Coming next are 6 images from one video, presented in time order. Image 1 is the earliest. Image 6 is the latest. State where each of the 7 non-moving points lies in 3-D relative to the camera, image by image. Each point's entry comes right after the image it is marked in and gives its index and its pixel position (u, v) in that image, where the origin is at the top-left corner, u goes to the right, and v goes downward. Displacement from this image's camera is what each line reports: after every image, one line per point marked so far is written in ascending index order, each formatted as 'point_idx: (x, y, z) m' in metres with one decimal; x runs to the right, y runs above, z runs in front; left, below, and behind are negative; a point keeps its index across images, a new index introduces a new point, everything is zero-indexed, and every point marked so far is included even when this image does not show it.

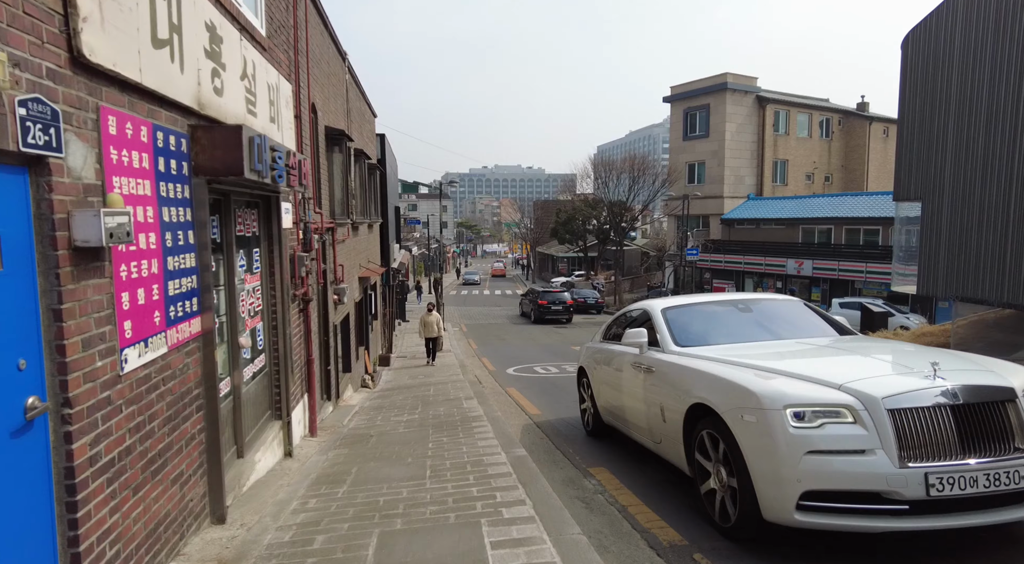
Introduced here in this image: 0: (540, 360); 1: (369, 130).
0: (+0.8, -2.1, +17.6) m
1: (-3.8, +4.0, +17.2) m
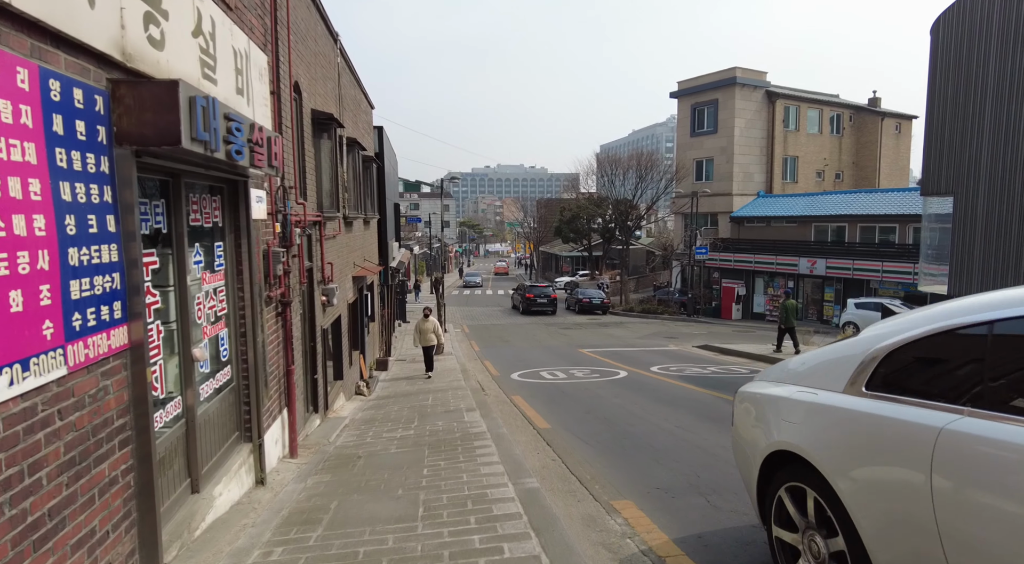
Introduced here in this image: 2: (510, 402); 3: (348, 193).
0: (+0.9, -2.1, +16.7) m
1: (-3.6, +4.0, +16.3) m
2: (0.0, -2.1, +10.9) m
3: (-3.0, +1.5, +11.5) m
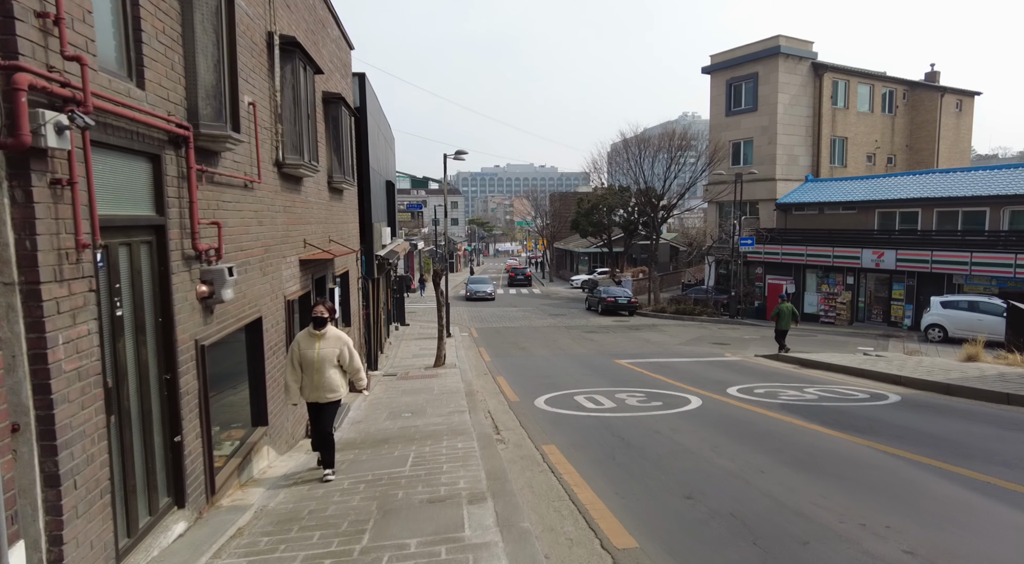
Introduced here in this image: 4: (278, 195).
0: (+1.3, -1.9, +12.4) m
1: (-3.2, +4.1, +12.1) m
2: (+0.3, -1.9, +6.7) m
3: (-2.7, +1.7, +7.2) m
4: (-2.7, +1.0, +7.5) m
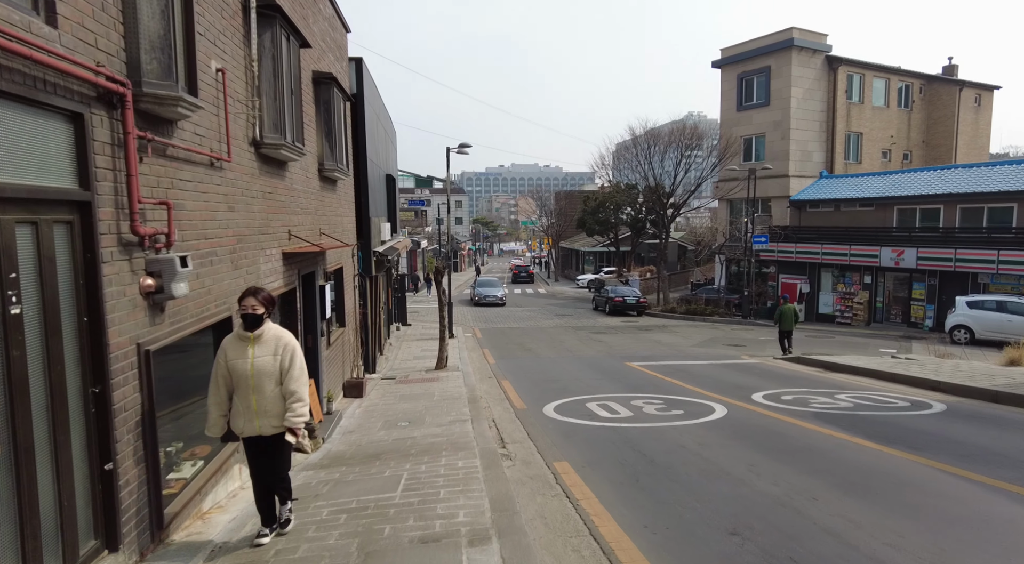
0: (+1.4, -1.9, +11.5) m
1: (-3.1, +4.2, +11.2) m
2: (+0.4, -1.8, +5.8) m
3: (-2.6, +1.8, +6.4) m
4: (-2.6, +1.0, +6.7) m
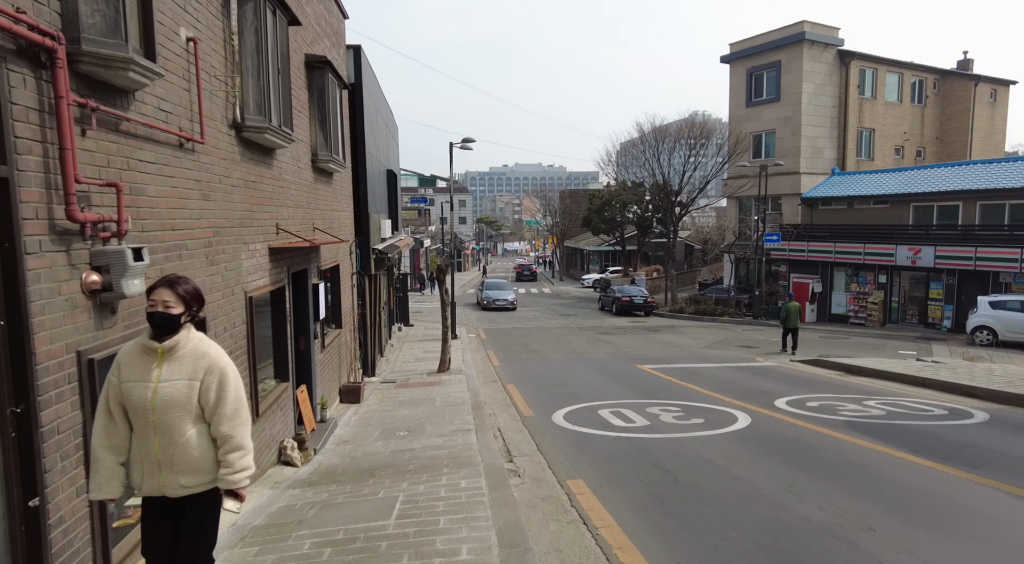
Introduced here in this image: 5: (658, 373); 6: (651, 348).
0: (+1.5, -1.9, +10.8) m
1: (-3.0, +4.2, +10.5) m
2: (+0.5, -1.8, +5.1) m
3: (-2.5, +1.8, +5.7) m
4: (-2.5, +1.1, +6.0) m
5: (+3.1, -1.9, +14.0) m
6: (+4.1, -2.0, +19.6) m
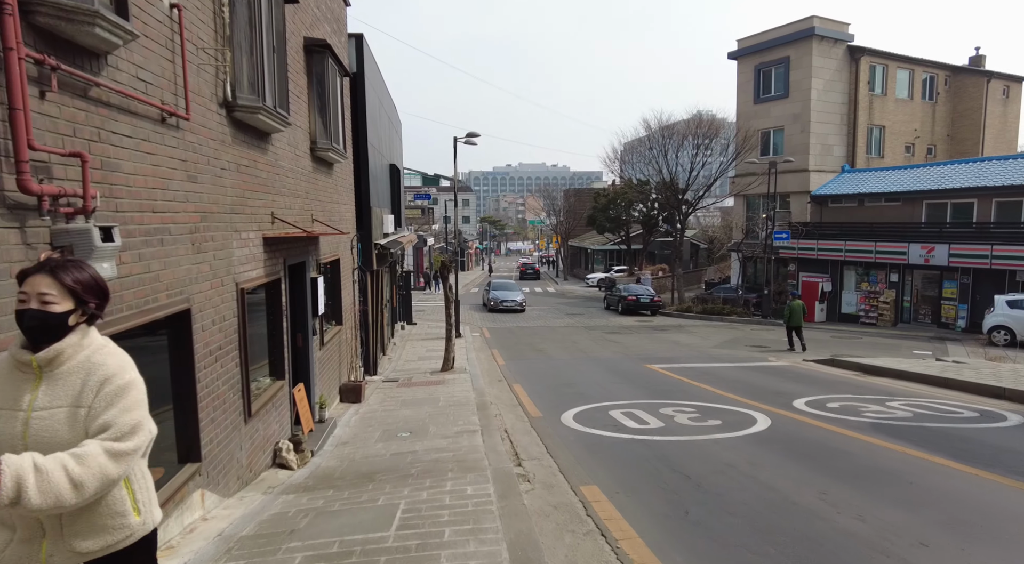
0: (+1.6, -1.8, +10.4) m
1: (-2.9, +4.3, +10.1) m
2: (+0.6, -1.7, +4.7) m
3: (-2.4, +1.9, +5.3) m
4: (-2.4, +1.1, +5.6) m
5: (+3.2, -1.9, +13.6) m
6: (+4.3, -1.9, +19.1) m
